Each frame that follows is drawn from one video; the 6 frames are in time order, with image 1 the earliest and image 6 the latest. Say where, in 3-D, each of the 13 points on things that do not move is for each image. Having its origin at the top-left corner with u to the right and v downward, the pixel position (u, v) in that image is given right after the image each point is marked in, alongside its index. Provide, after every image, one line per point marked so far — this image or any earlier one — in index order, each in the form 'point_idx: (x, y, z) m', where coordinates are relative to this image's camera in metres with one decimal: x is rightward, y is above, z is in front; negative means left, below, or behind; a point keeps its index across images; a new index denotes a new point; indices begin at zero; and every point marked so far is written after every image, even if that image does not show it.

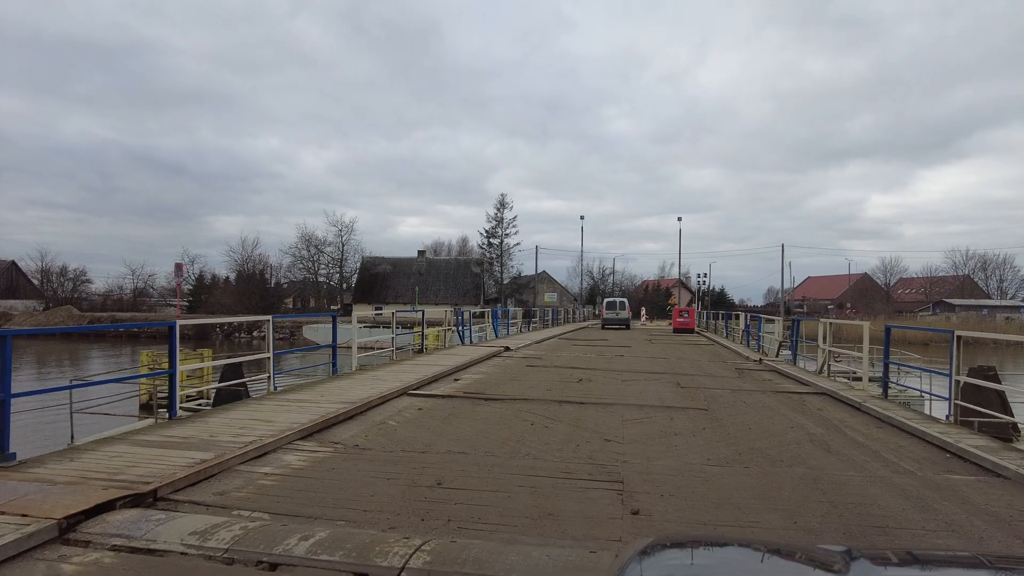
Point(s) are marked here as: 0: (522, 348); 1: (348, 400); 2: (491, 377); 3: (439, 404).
0: (+0.3, -1.9, +19.1) m
1: (-2.2, -1.5, +8.0) m
2: (-0.4, -1.7, +10.8) m
3: (-1.0, -1.7, +8.3) m
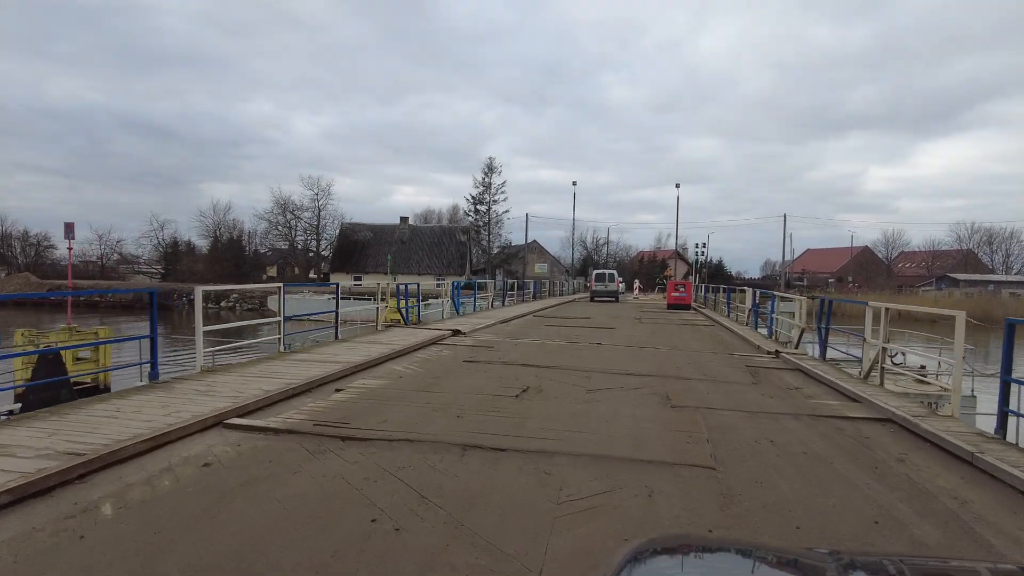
0: (-0.8, -1.0, +15.6) m
1: (-3.3, -1.2, +4.5) m
2: (-1.5, -1.3, +7.4) m
3: (-2.1, -1.4, +4.8) m
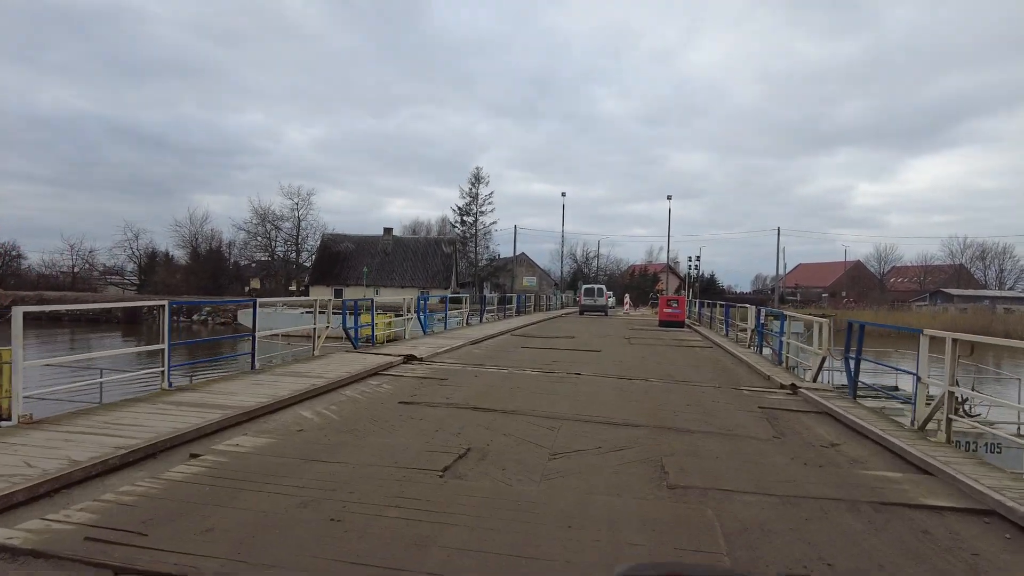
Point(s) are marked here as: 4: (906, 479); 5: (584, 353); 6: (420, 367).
0: (-1.5, -1.4, +13.5) m
1: (-3.9, -1.4, +2.3) m
2: (-2.1, -1.5, +5.2) m
3: (-2.7, -1.5, +2.6) m
4: (+3.3, -1.6, +5.0) m
5: (+1.7, -1.6, +14.0) m
6: (-1.6, -1.4, +10.4) m
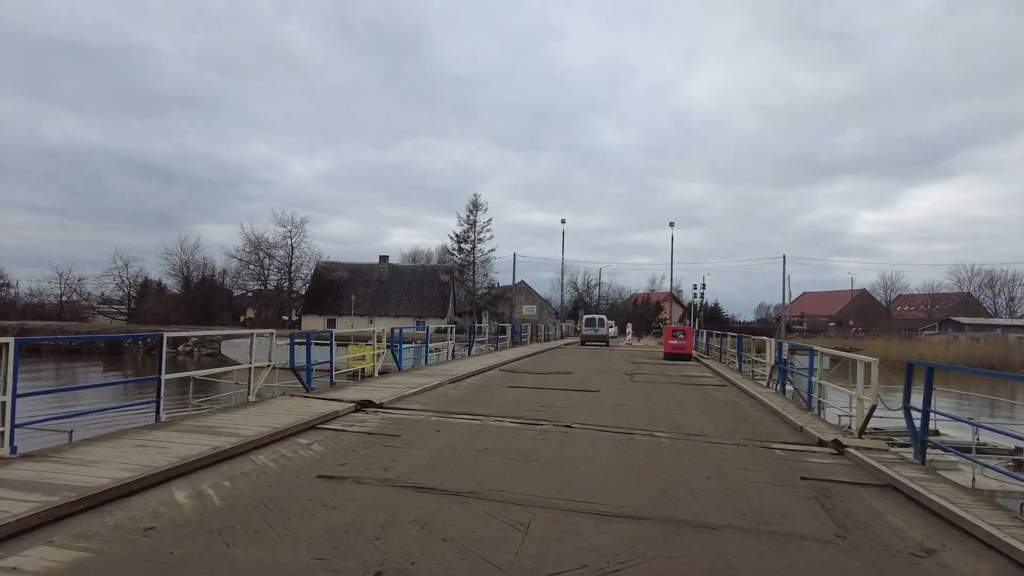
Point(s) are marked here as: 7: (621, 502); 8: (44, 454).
0: (-1.9, -2.0, +11.6) m
1: (-4.3, -1.4, +0.4) m
2: (-2.5, -1.7, +3.3) m
3: (-3.1, -1.6, +0.7) m
4: (+3.0, -1.8, +3.1) m
5: (+1.3, -2.2, +12.0) m
6: (-2.0, -1.9, +8.5) m
7: (+0.9, -1.8, +4.9) m
8: (-4.5, -1.6, +5.7) m
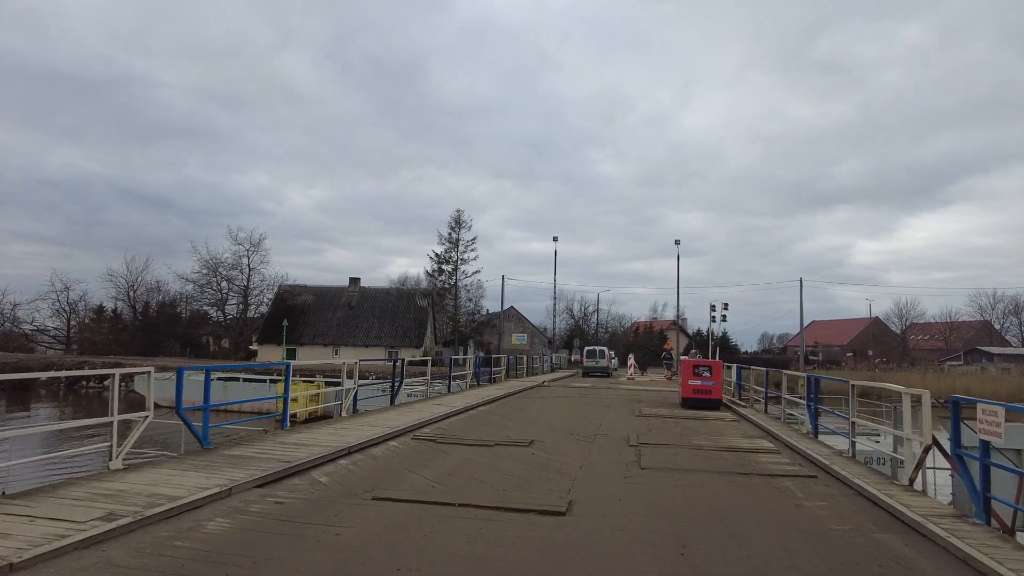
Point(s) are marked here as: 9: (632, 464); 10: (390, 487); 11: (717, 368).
0: (-3.2, -1.9, +4.6) m
1: (-5.6, -0.7, -6.5) m
2: (-3.9, -1.1, -3.6) m
3: (-4.4, -0.9, -6.2) m
4: (+1.6, -1.3, -3.9) m
5: (0.0, -2.1, +5.0) m
6: (-3.3, -1.6, +1.5) m
7: (-0.4, -1.3, -2.1) m
8: (-5.8, -1.2, -1.3) m
9: (+1.7, -2.5, +8.5) m
10: (-1.3, -2.3, +6.9) m
11: (+5.7, -2.3, +16.3) m
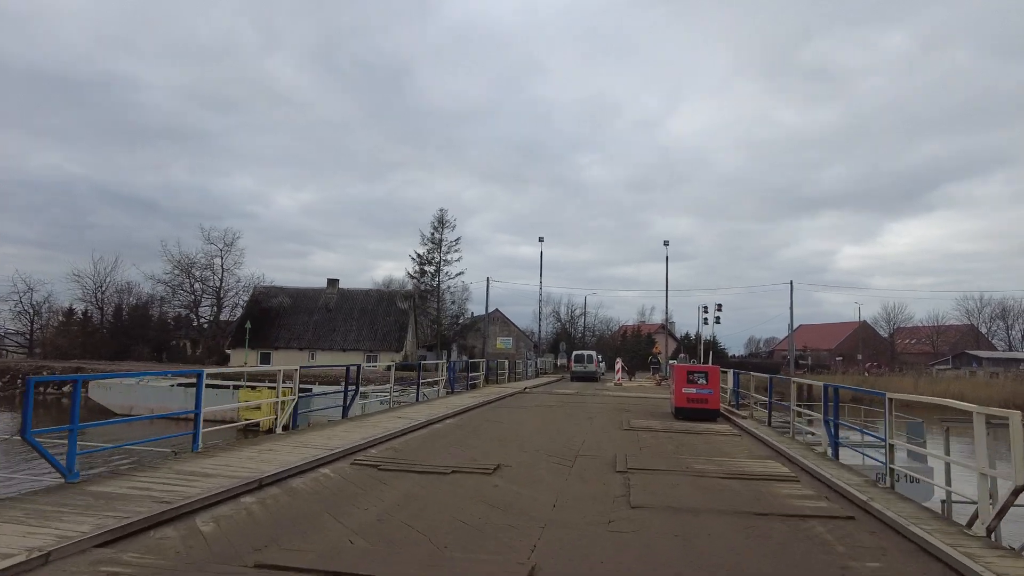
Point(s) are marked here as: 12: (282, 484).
0: (-3.6, -1.7, +2.7) m
1: (-5.8, -0.5, -8.4) m
2: (-4.1, -0.9, -5.5) m
3: (-4.6, -0.7, -8.1) m
4: (+1.4, -1.0, -5.6) m
5: (-0.4, -1.9, +3.3) m
6: (-3.7, -1.4, -0.3) m
7: (-0.7, -1.1, -3.9) m
8: (-6.1, -1.0, -3.2) m
9: (+1.2, -2.4, +6.7) m
10: (-1.8, -2.1, +5.1) m
11: (+5.0, -2.2, +14.7) m
12: (-2.6, -2.3, +7.1) m
